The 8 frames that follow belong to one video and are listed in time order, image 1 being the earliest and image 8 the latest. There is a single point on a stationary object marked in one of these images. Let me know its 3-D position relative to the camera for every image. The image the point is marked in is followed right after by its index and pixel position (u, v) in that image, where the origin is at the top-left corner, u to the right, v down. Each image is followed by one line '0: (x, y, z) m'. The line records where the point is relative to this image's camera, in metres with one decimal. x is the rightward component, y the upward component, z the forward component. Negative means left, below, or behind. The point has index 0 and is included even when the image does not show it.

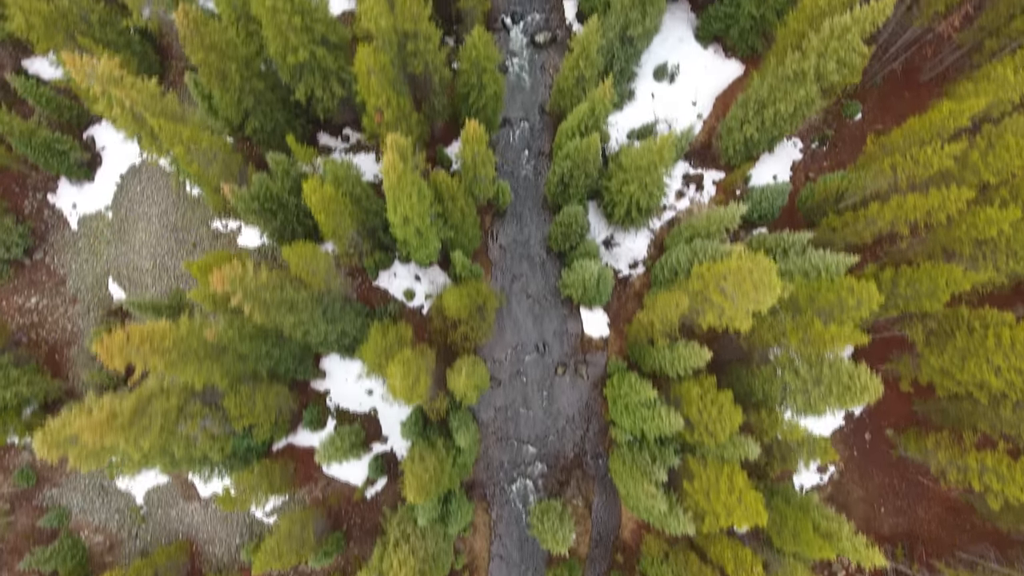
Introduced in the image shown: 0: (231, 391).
0: (-5.3, -2.0, +11.7) m
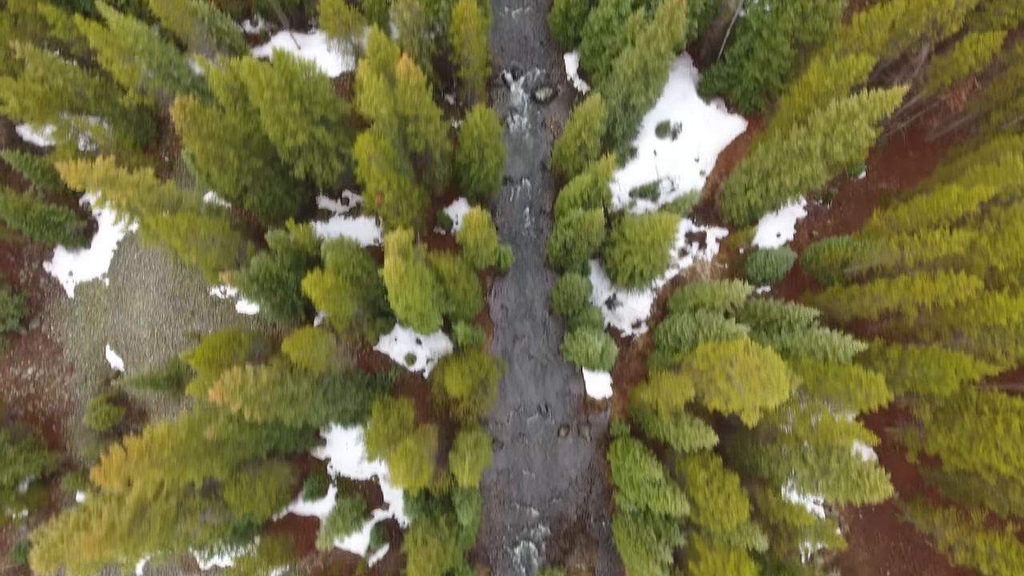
0: (-5.2, -3.6, +11.5) m
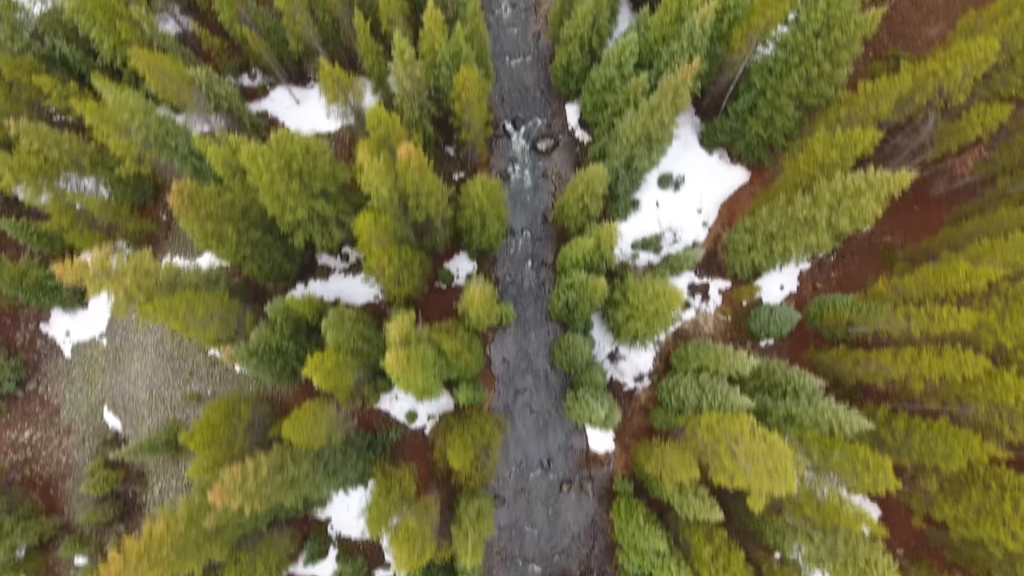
0: (-5.2, -5.0, +11.4) m
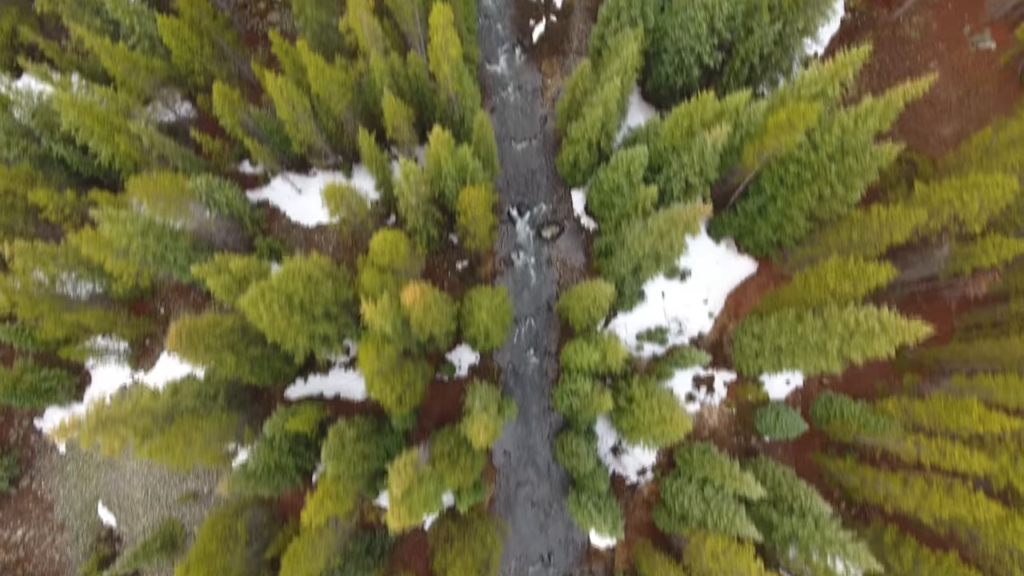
0: (-5.2, -7.3, +11.2) m
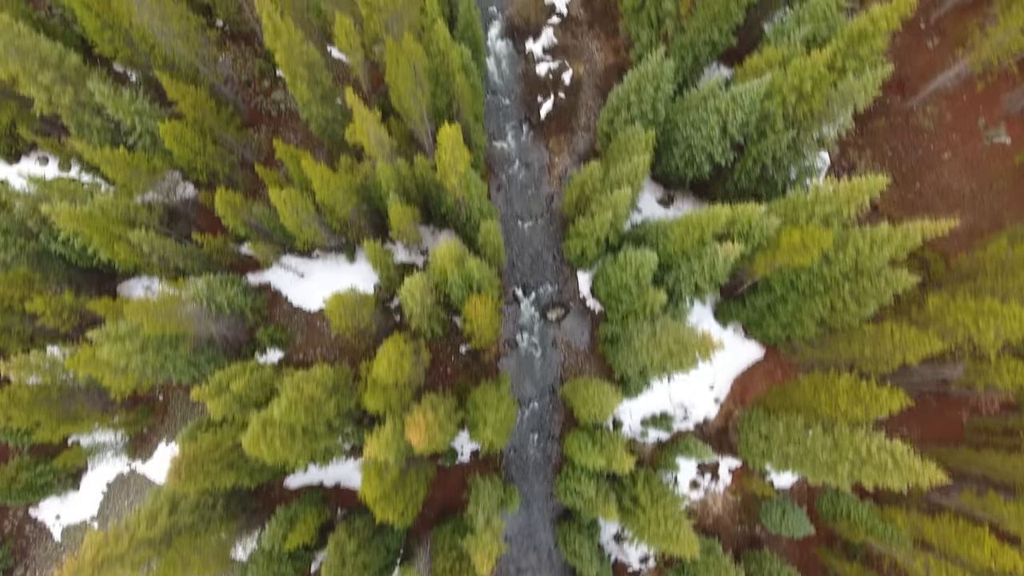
0: (-5.2, -9.3, +11.0) m
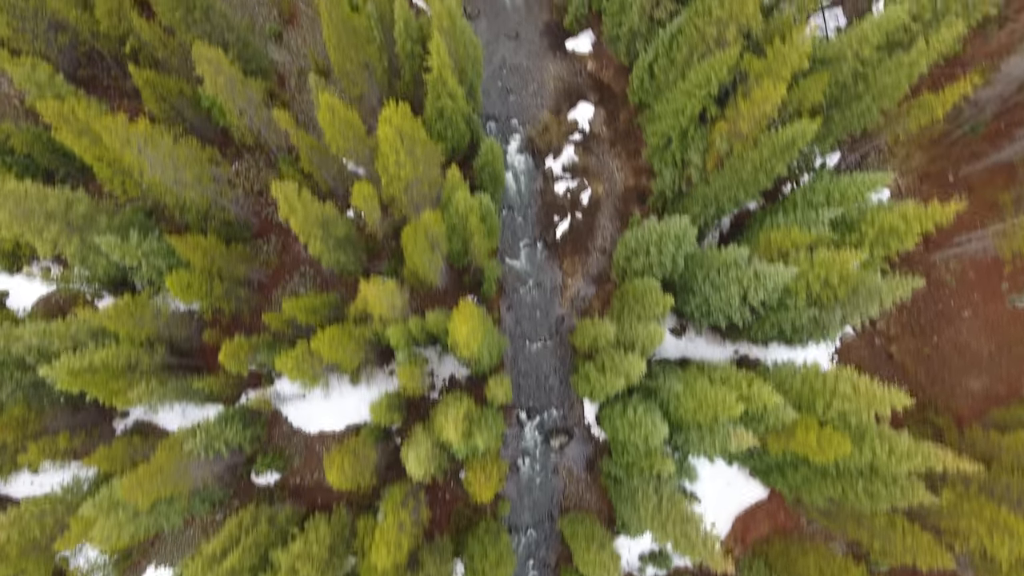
0: (-5.6, -12.2, +10.8) m
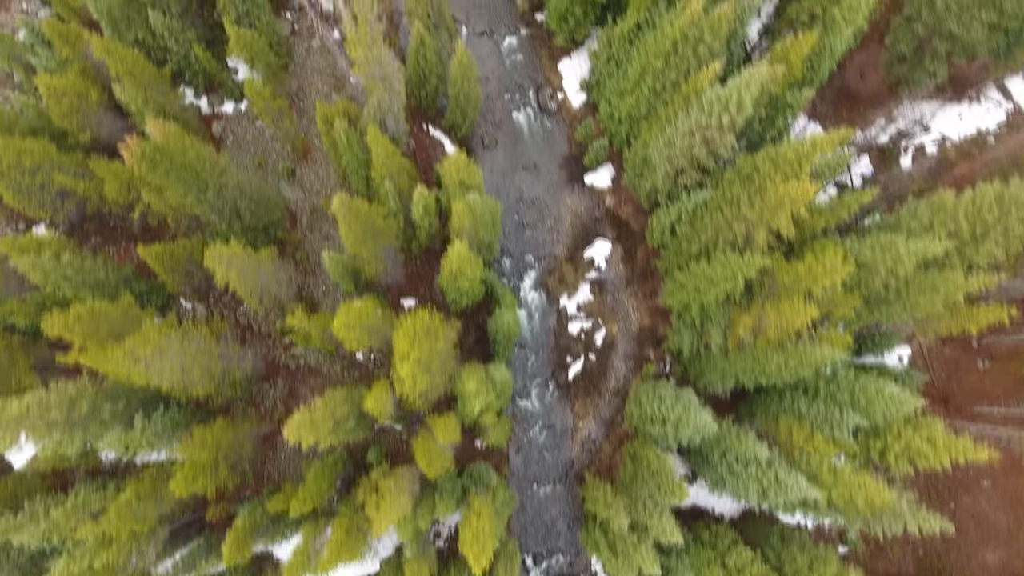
0: (-5.8, -15.7, +10.6) m
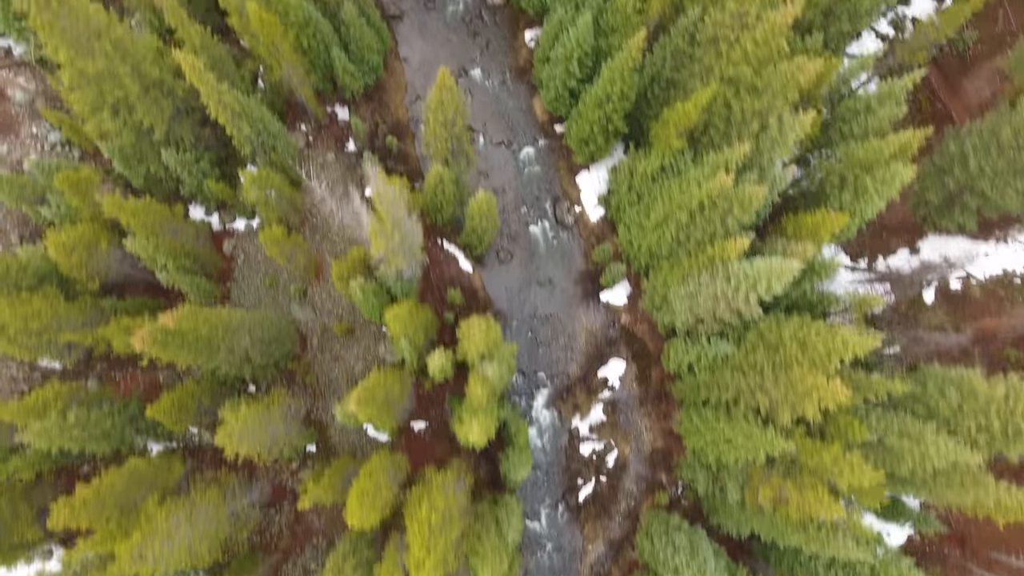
0: (-5.9, -18.5, +10.5) m
